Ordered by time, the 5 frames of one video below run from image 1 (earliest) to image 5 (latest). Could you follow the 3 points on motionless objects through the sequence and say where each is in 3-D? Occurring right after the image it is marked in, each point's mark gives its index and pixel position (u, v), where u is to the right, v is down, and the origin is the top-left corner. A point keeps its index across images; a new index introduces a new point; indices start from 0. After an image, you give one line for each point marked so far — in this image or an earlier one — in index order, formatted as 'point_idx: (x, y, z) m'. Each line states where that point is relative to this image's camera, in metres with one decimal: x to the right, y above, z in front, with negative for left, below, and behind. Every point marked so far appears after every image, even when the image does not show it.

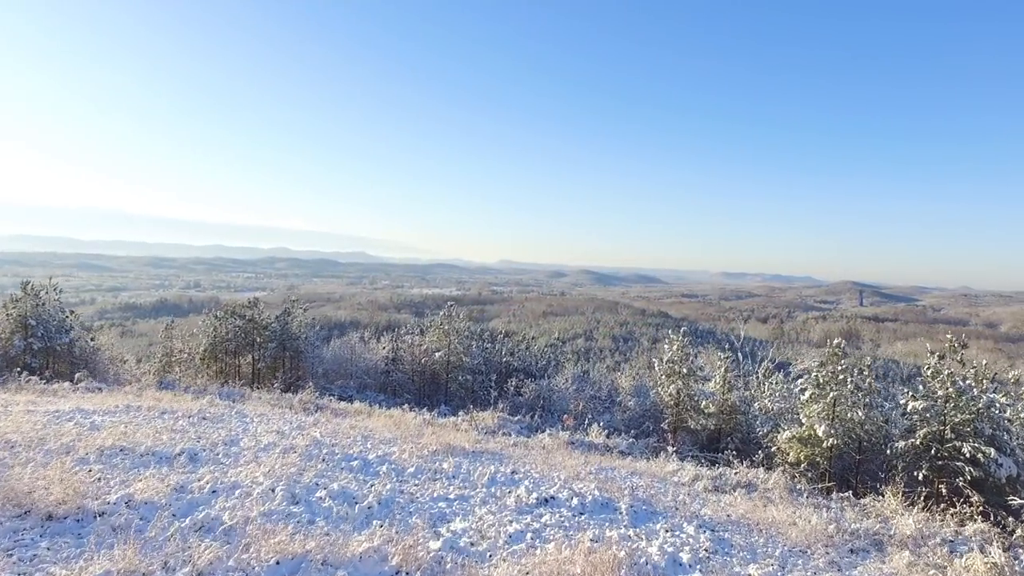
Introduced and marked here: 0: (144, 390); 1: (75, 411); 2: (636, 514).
0: (-7.2, -2.0, +10.1) m
1: (-6.5, -1.9, +7.7) m
2: (+1.5, -2.7, +6.0) m
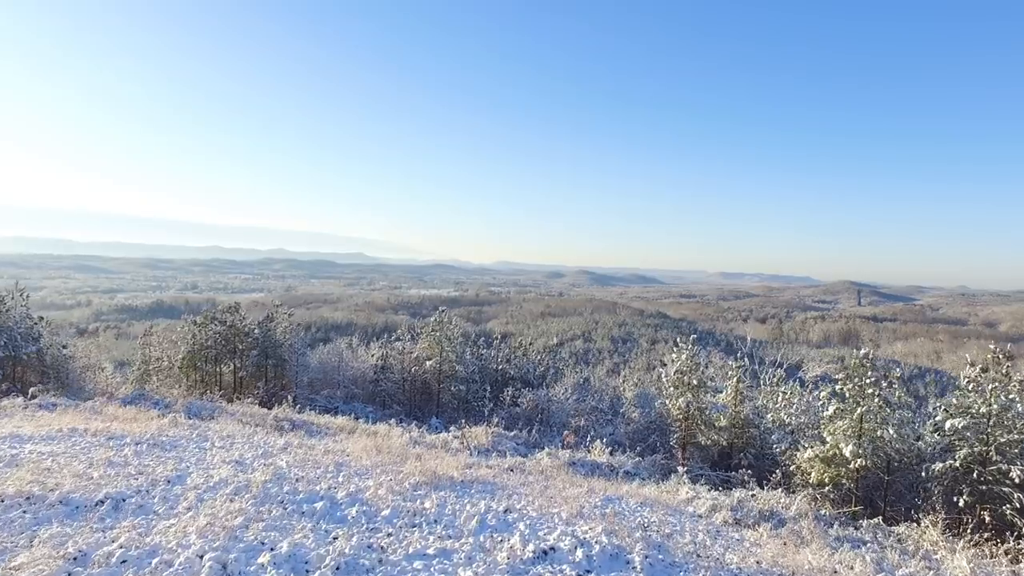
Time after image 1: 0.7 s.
0: (-7.3, -2.1, +9.4) m
1: (-6.6, -2.0, +7.0) m
2: (+1.4, -2.8, +5.3) m
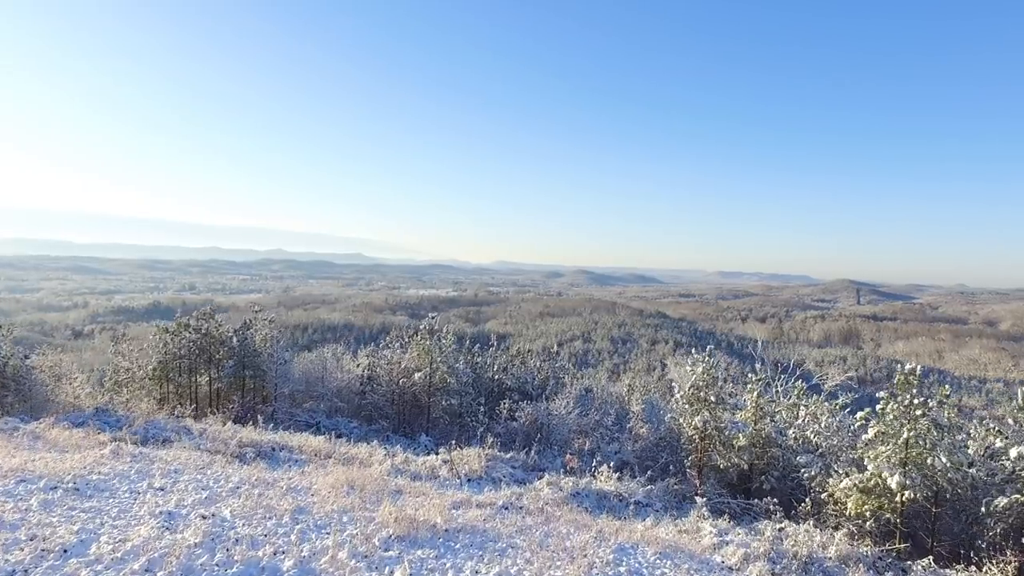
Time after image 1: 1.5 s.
0: (-7.4, -2.2, +8.4) m
1: (-6.7, -2.1, +6.1) m
2: (+1.4, -2.8, +4.4) m
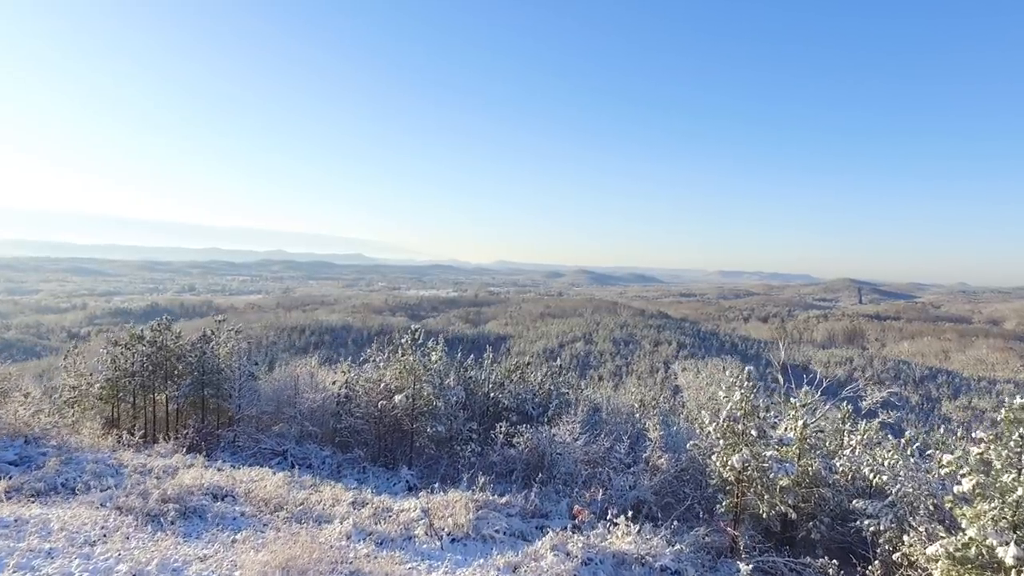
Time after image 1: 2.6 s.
0: (-7.4, -2.4, +7.0) m
1: (-6.7, -2.2, +4.7) m
2: (+1.3, -3.0, +3.0) m
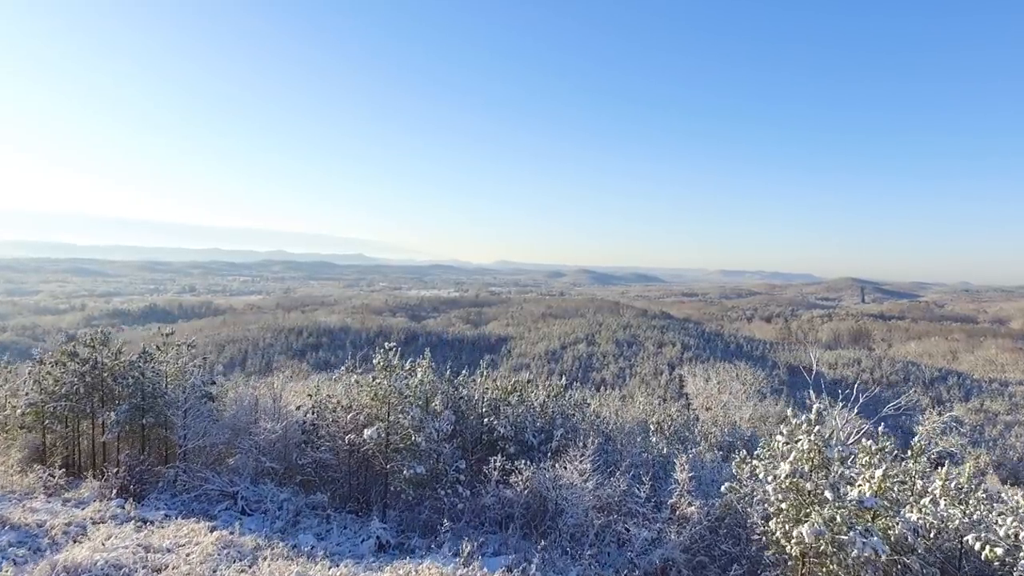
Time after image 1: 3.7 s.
0: (-7.5, -2.5, +5.5) m
1: (-6.8, -2.3, +3.1) m
2: (+1.2, -3.1, +1.5) m
